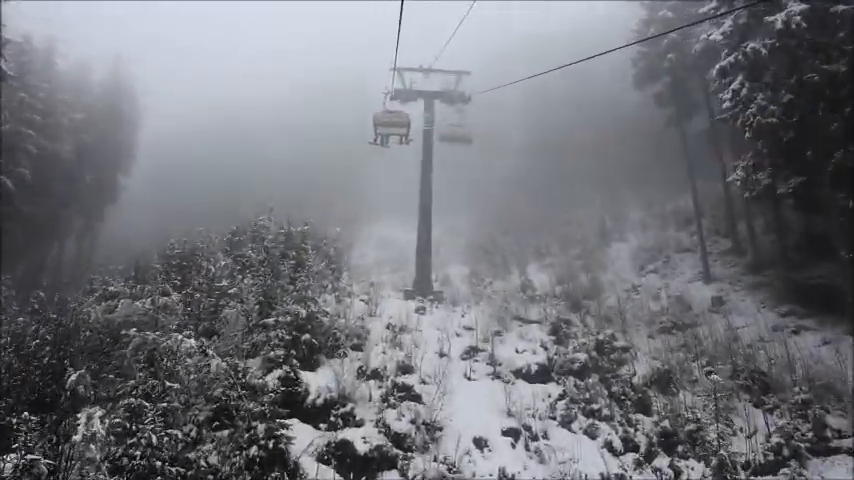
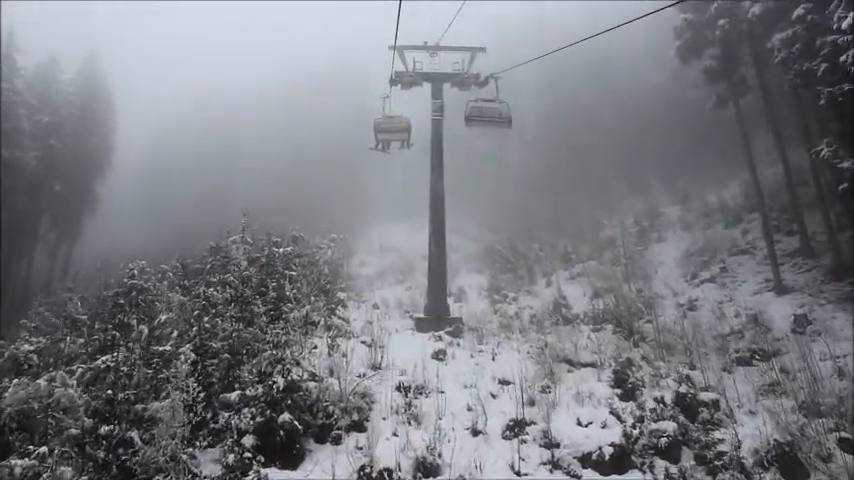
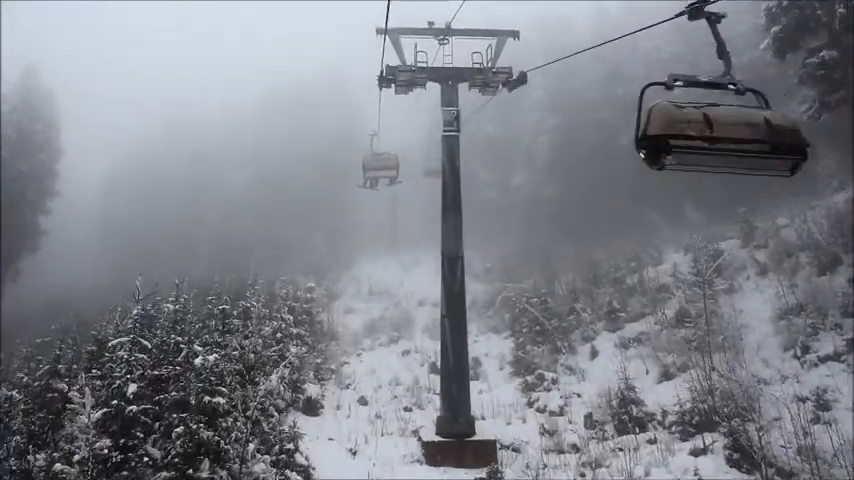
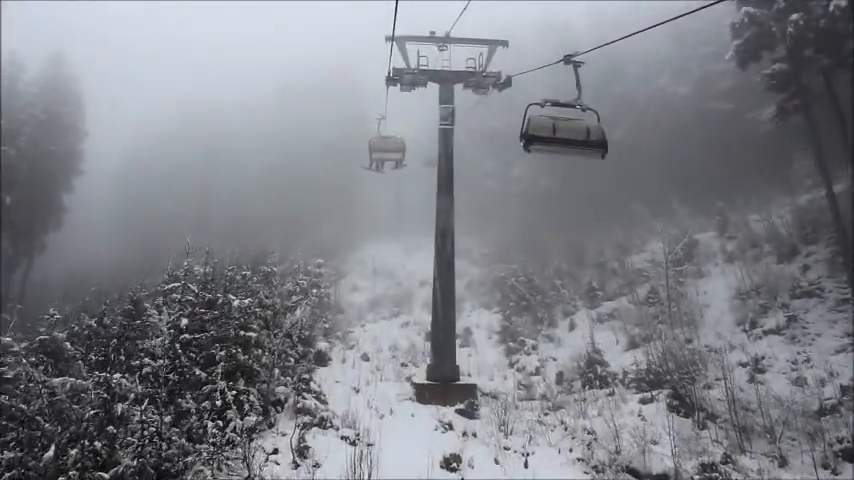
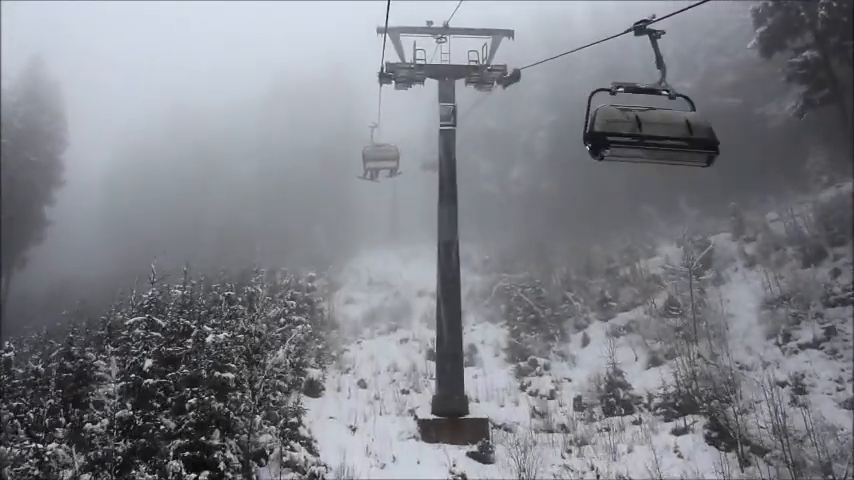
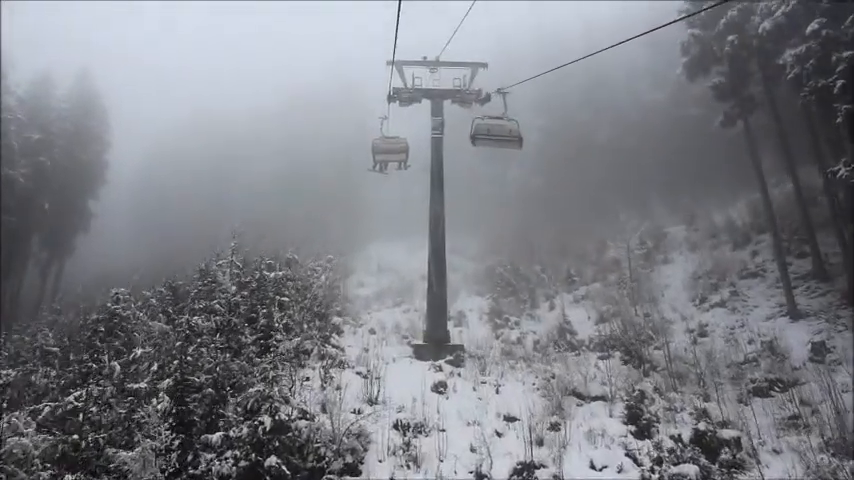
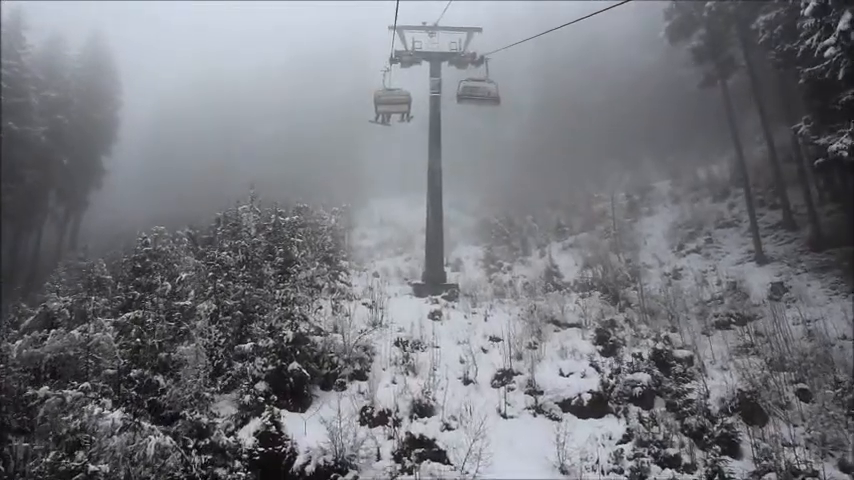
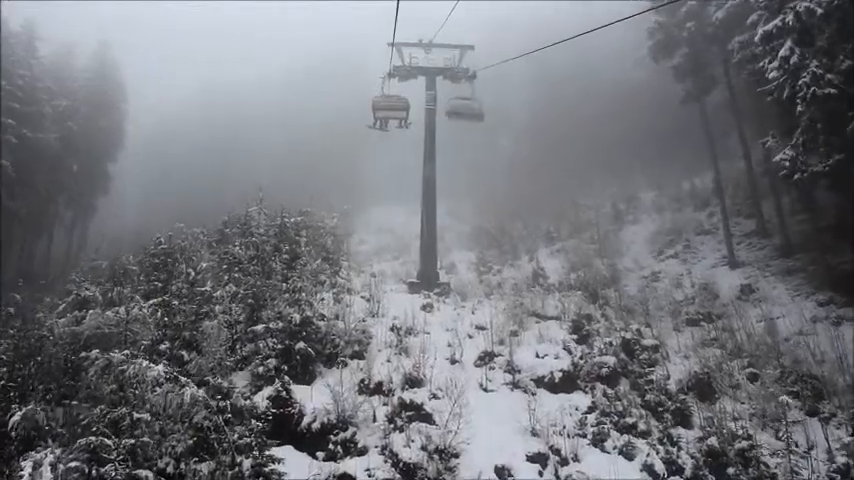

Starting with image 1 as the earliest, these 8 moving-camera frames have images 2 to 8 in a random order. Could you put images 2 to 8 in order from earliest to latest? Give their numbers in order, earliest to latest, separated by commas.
8, 7, 2, 6, 4, 5, 3
